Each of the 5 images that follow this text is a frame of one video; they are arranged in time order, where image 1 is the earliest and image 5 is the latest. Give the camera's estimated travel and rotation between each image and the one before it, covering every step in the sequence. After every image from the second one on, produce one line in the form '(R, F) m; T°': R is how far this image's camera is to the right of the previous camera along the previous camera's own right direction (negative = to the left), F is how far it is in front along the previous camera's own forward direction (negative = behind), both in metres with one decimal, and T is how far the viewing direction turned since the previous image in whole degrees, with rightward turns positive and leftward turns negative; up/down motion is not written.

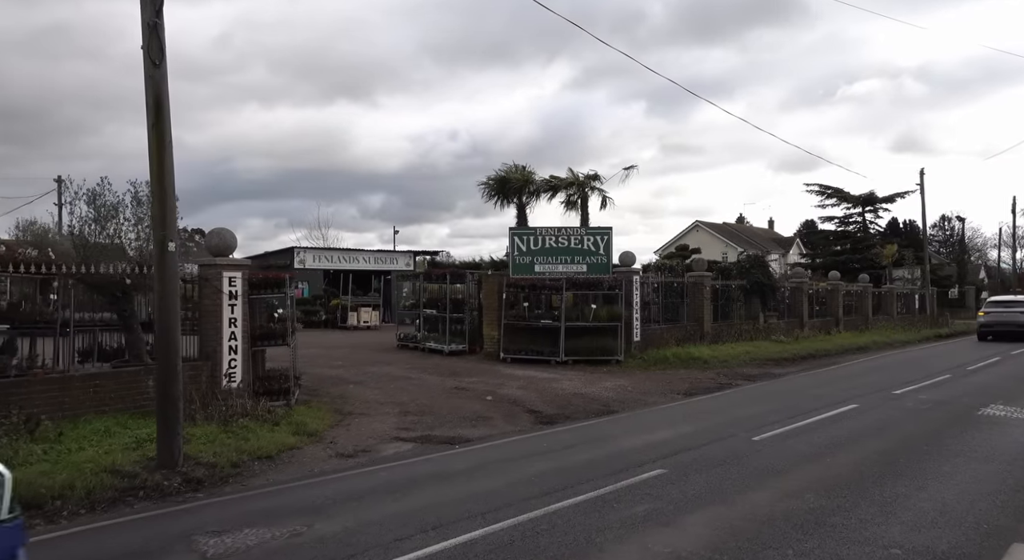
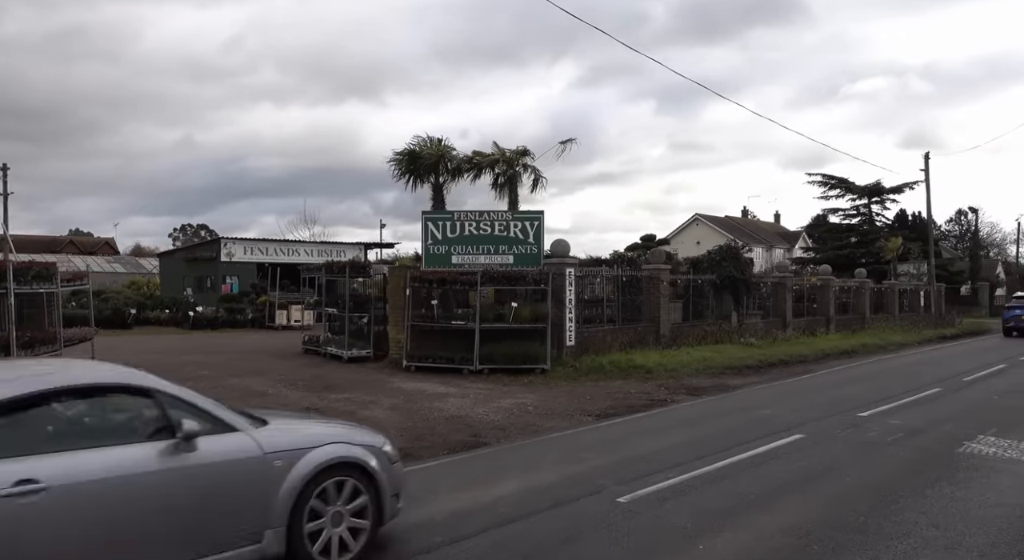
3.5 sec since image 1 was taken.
(+2.2, +2.9) m; -1°
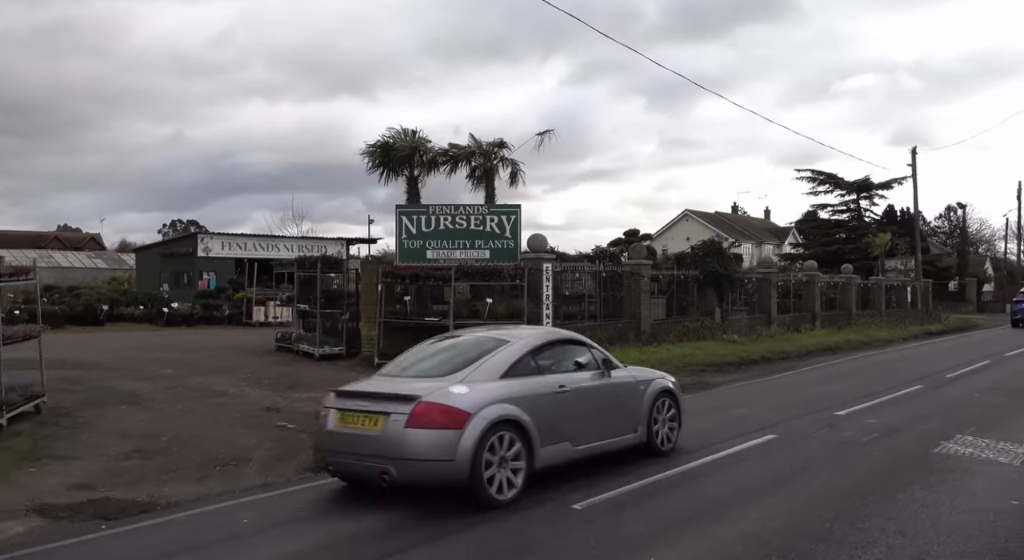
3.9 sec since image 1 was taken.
(+0.4, +0.3) m; +1°
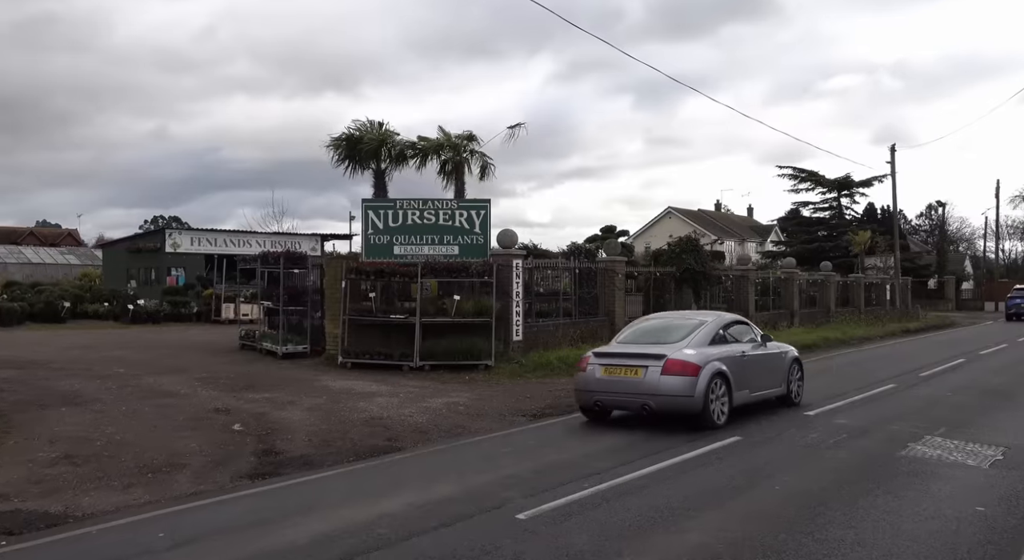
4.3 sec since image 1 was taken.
(+0.4, +0.4) m; +1°
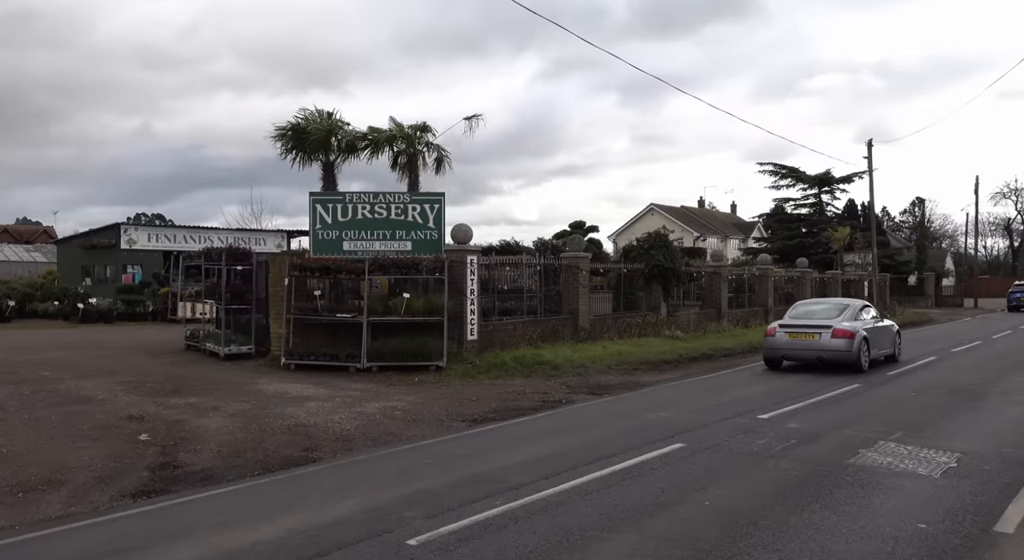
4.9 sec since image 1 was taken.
(+0.7, +0.6) m; +1°
